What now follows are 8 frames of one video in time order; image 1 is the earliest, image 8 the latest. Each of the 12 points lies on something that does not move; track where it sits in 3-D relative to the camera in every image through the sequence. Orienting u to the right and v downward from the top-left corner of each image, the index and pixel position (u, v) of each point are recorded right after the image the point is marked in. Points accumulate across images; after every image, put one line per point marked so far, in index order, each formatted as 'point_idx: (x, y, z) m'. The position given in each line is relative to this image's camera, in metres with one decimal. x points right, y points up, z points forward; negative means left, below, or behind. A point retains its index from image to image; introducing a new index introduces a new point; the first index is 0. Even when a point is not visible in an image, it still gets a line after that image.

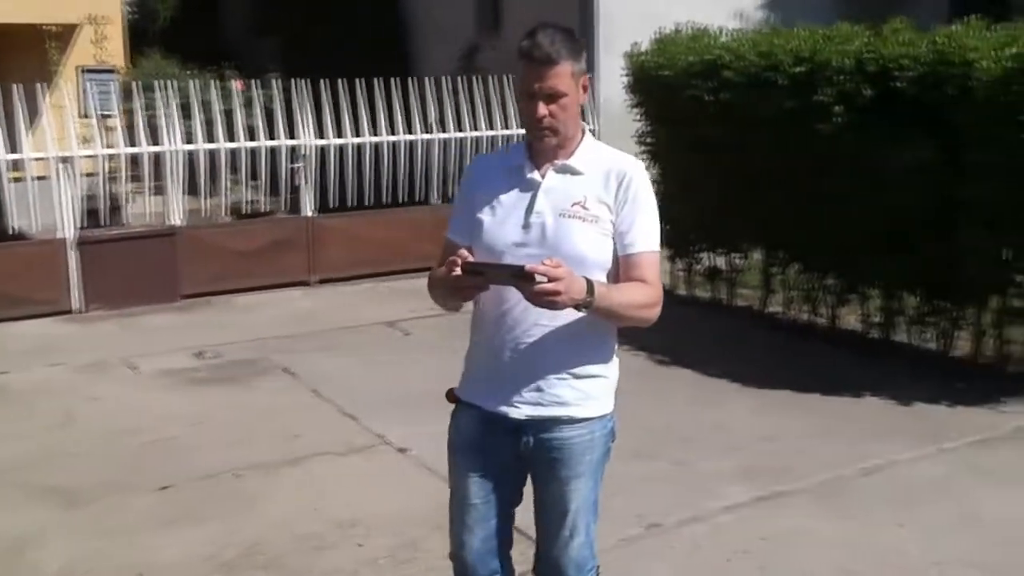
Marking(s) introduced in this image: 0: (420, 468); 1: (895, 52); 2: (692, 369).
0: (-0.4, -0.9, +5.5) m
1: (+2.4, +1.5, +6.8) m
2: (+1.1, -0.5, +7.3) m
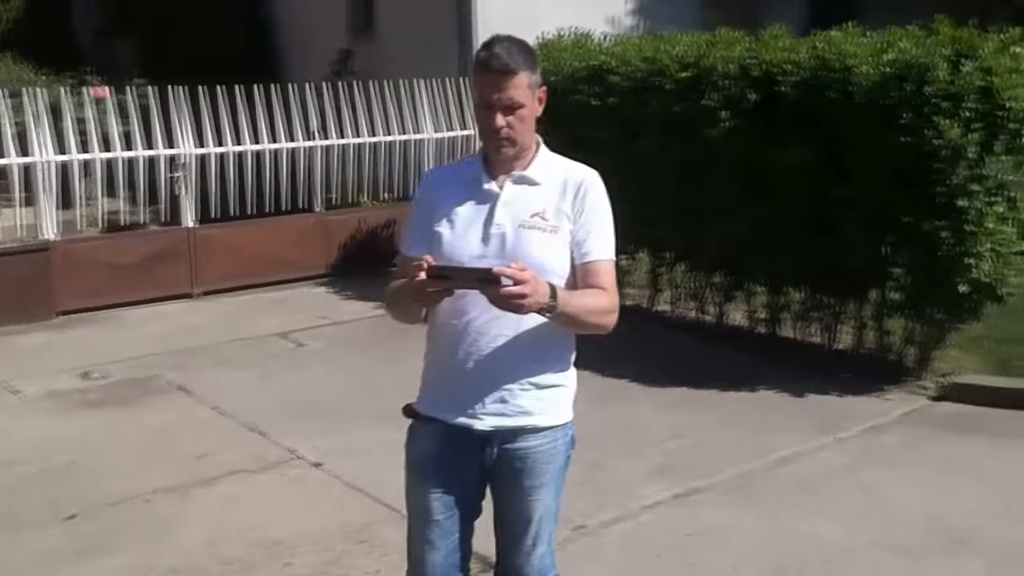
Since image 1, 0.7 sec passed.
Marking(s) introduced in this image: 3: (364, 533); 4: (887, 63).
0: (-0.9, -0.9, +5.4) m
1: (+1.7, +1.5, +7.1) m
2: (+0.5, -0.5, +7.4) m
3: (-0.6, -1.1, +4.8) m
4: (+2.2, +1.3, +6.5) m
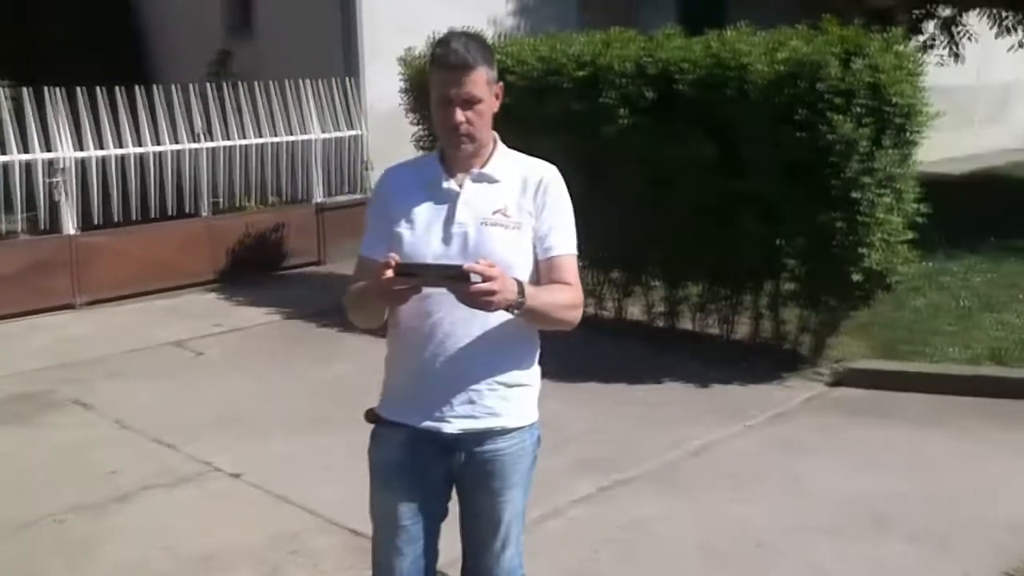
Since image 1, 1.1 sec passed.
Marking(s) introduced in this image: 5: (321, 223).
0: (-1.2, -1.0, +5.3) m
1: (+1.1, +1.5, +7.2) m
2: (-0.1, -0.5, +7.4) m
3: (-0.9, -1.1, +4.7) m
4: (+1.6, +1.4, +6.8) m
5: (-1.8, +0.6, +10.2) m
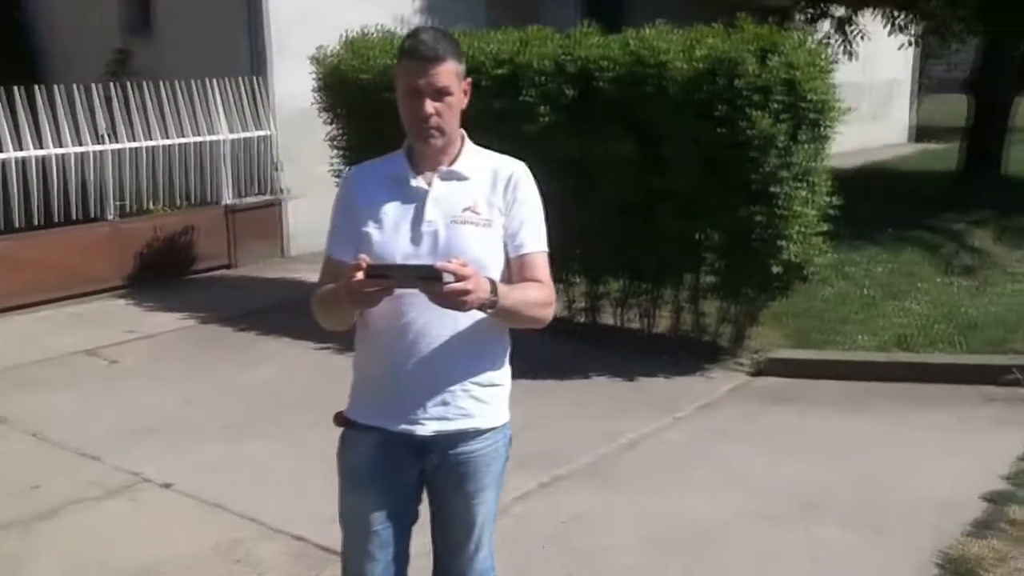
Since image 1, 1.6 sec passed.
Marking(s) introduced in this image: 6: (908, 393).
0: (-1.5, -1.0, +5.1) m
1: (+0.5, +1.5, +7.3) m
2: (-0.6, -0.5, +7.3) m
3: (-1.1, -1.1, +4.6) m
4: (+1.2, +1.4, +6.9) m
5: (-2.5, +0.6, +10.0) m
6: (+2.4, -0.6, +6.8) m
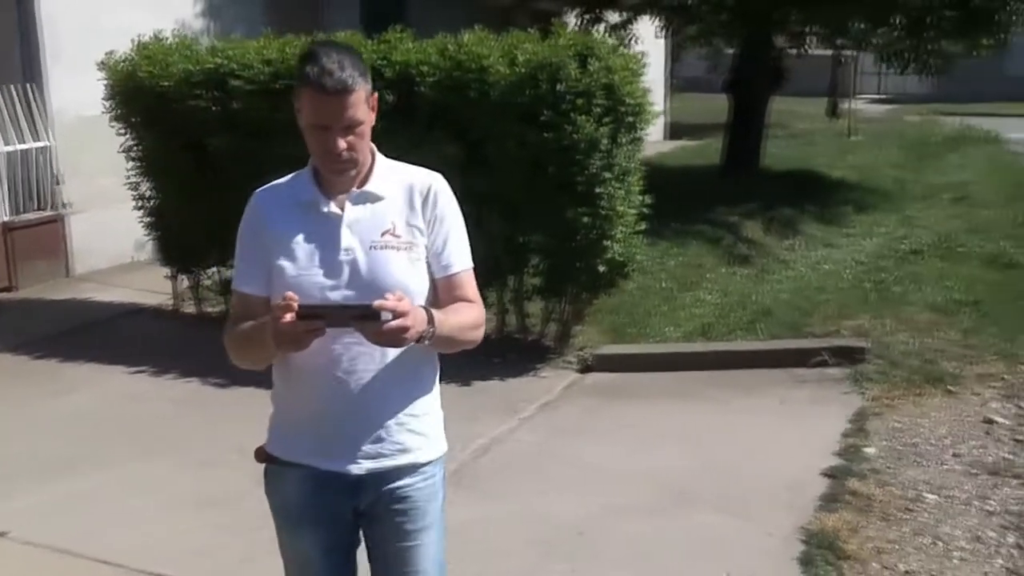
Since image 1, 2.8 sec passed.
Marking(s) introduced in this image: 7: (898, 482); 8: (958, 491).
0: (-2.0, -1.1, +4.7) m
1: (-0.7, +1.5, +7.2) m
2: (-1.7, -0.6, +7.0) m
3: (-1.6, -1.2, +4.3) m
4: (0.0, +1.4, +7.0) m
5: (-4.2, +0.4, +9.2) m
6: (+1.4, -0.6, +7.2) m
7: (+1.9, -0.9, +5.3) m
8: (+2.1, -1.0, +5.3) m
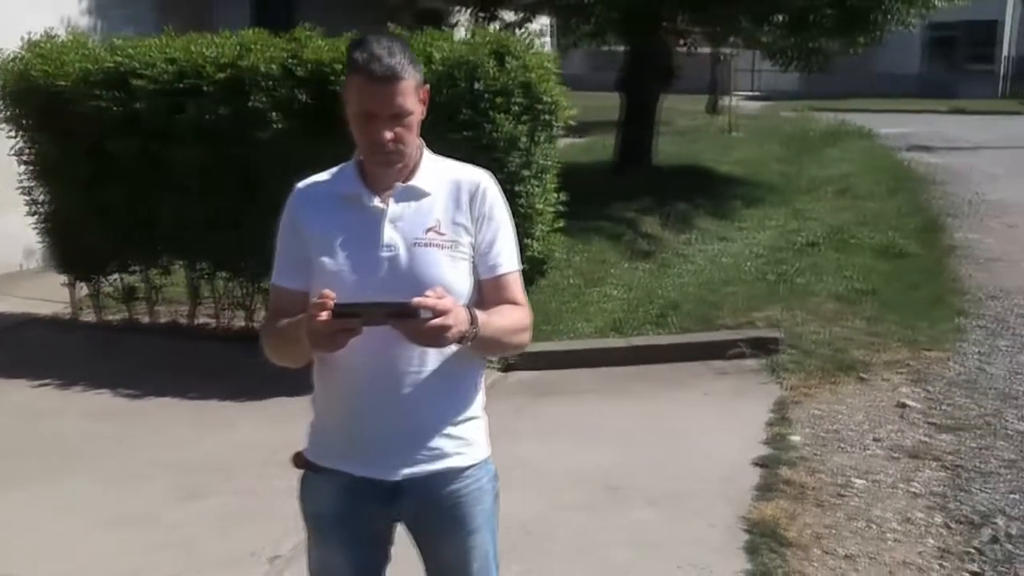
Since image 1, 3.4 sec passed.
0: (-2.3, -1.2, +4.5) m
1: (-1.2, +1.5, +7.1) m
2: (-2.1, -0.7, +6.8) m
3: (-1.8, -1.2, +4.1) m
4: (-0.5, +1.4, +6.9) m
5: (-4.9, +0.3, +8.7) m
6: (+0.9, -0.6, +7.3) m
7: (+1.6, -0.9, +5.5) m
8: (+1.8, -0.9, +5.4) m
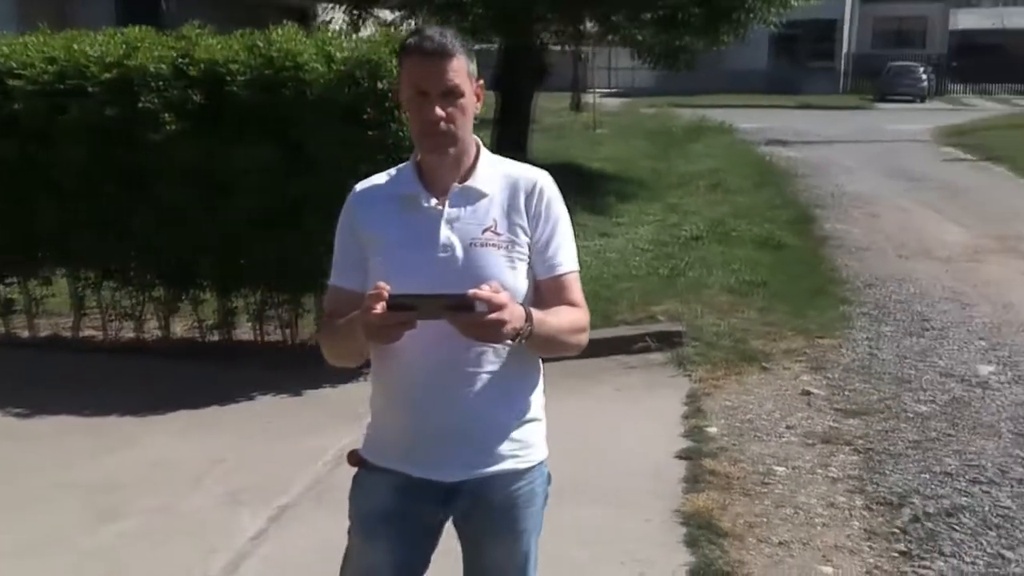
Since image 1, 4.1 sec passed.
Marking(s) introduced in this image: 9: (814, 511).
0: (-2.5, -1.2, +4.1) m
1: (-1.8, +1.4, +6.9) m
2: (-2.6, -0.7, +6.4) m
3: (-1.9, -1.3, +3.8) m
4: (-1.1, +1.4, +6.8) m
5: (-5.7, +0.1, +8.0) m
6: (+0.3, -0.6, +7.3) m
7: (+1.2, -0.9, +5.6) m
8: (+1.5, -0.9, +5.6) m
9: (+1.4, -1.0, +5.0) m
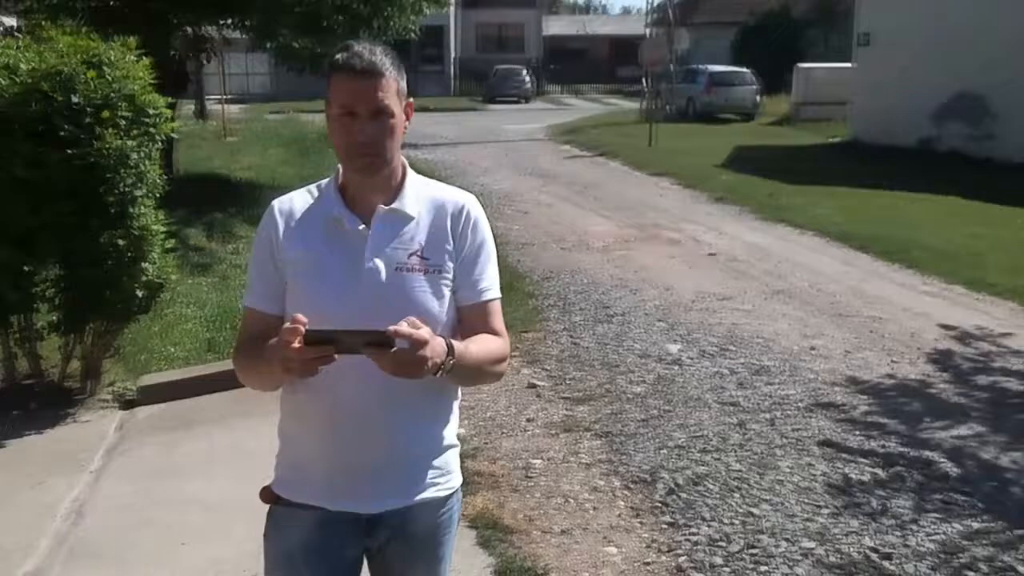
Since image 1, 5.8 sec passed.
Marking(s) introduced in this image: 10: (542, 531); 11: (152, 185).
0: (-3.0, -1.5, +3.2) m
1: (-3.5, +1.2, +5.9) m
2: (-3.9, -1.0, +5.3) m
3: (-2.3, -1.5, +3.0) m
4: (-2.7, +1.2, +6.1) m
5: (-7.4, -0.4, +5.8) m
6: (-1.5, -0.7, +7.1) m
7: (0.0, -0.9, +5.8) m
8: (+0.2, -0.9, +5.8) m
9: (+0.3, -1.0, +5.3) m
10: (+0.1, -1.1, +4.9) m
11: (-2.2, +0.6, +6.6) m
